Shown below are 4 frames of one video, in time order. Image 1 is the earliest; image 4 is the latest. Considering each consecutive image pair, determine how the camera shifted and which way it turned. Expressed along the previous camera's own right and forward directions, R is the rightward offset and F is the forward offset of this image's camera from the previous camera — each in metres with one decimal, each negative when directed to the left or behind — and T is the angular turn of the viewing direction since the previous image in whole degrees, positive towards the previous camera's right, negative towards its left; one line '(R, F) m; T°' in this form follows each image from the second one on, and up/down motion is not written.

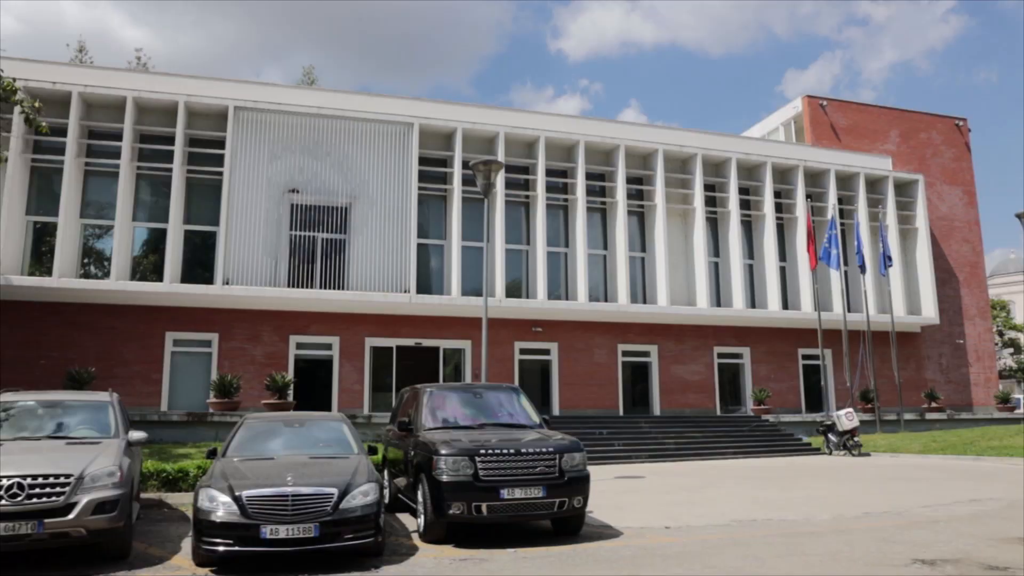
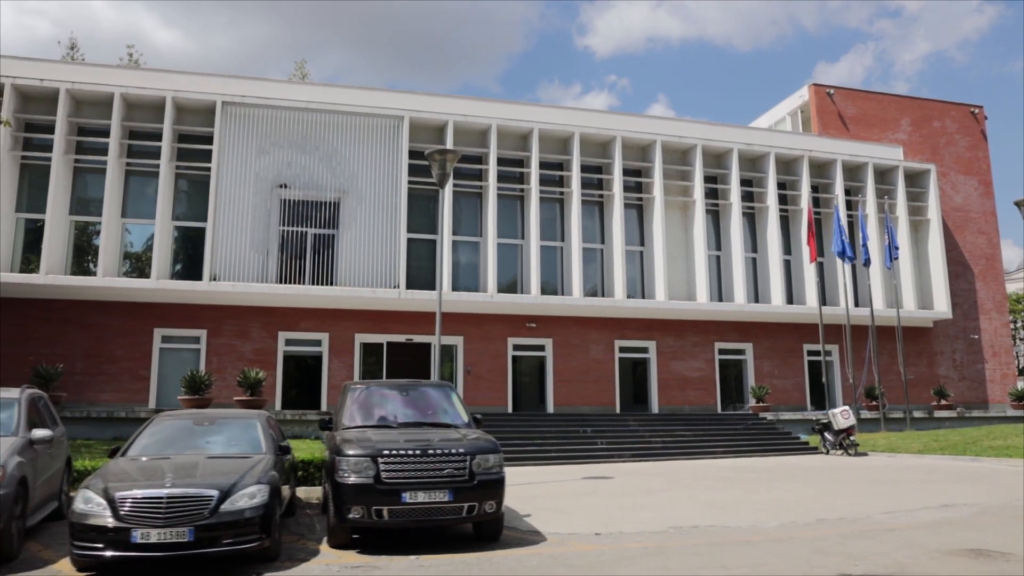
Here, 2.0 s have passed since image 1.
(+1.0, +0.4) m; -2°
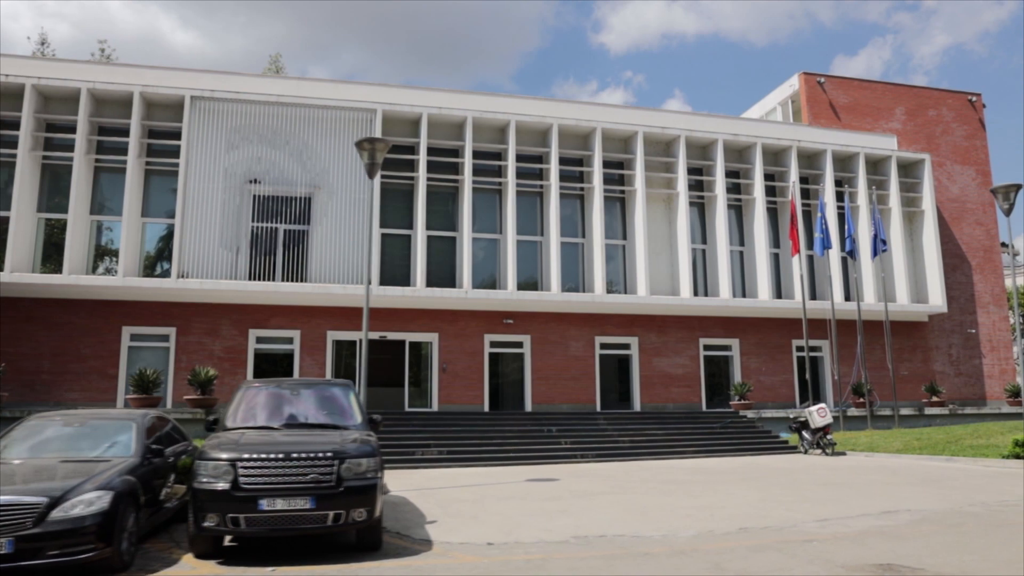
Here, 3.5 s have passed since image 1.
(+1.2, +0.5) m; -1°
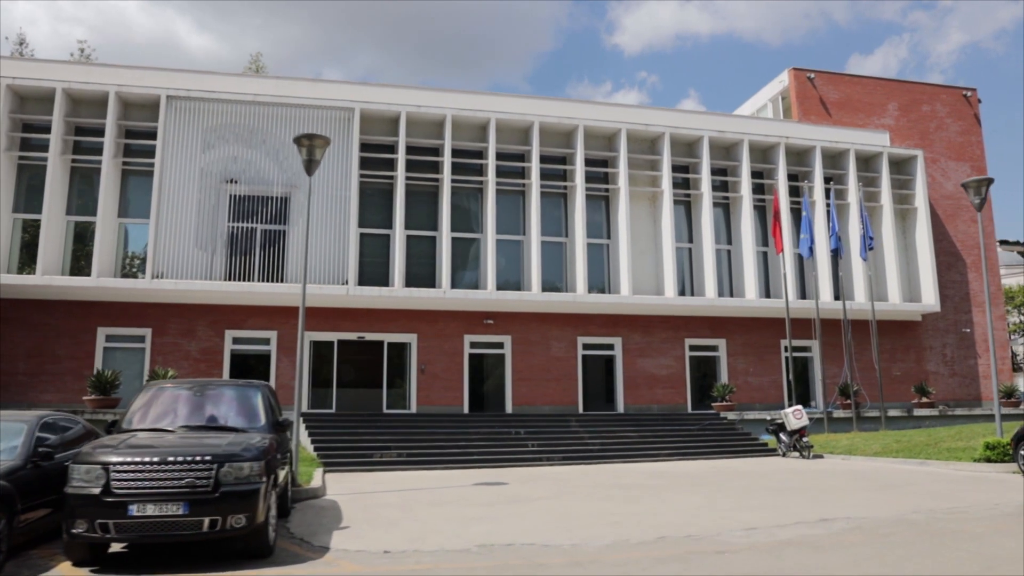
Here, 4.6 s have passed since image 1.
(+1.0, +0.3) m; -1°
